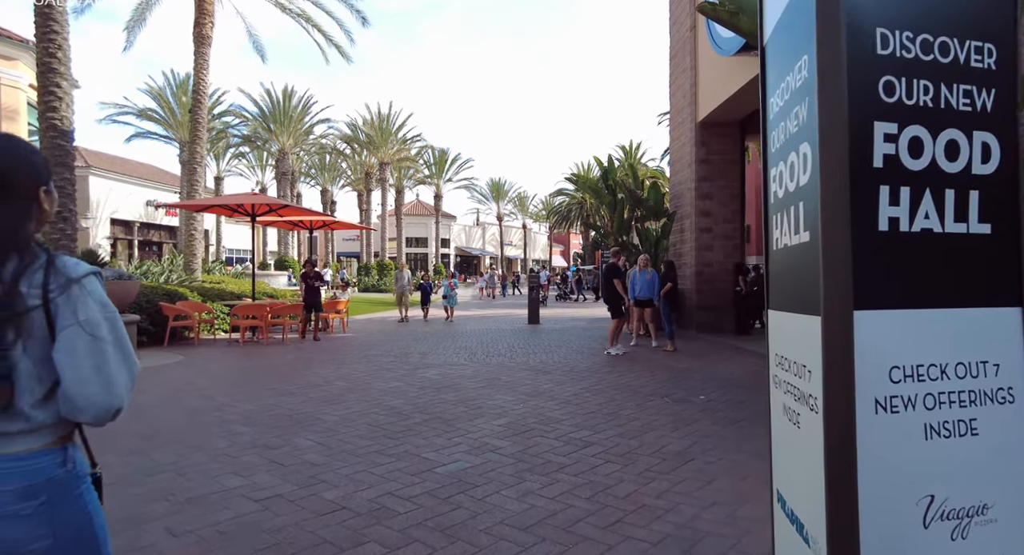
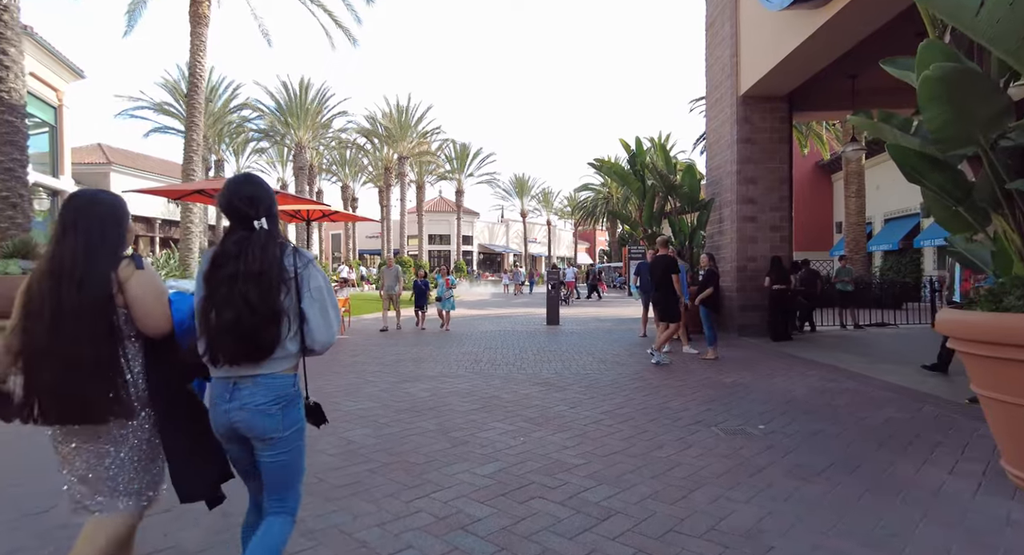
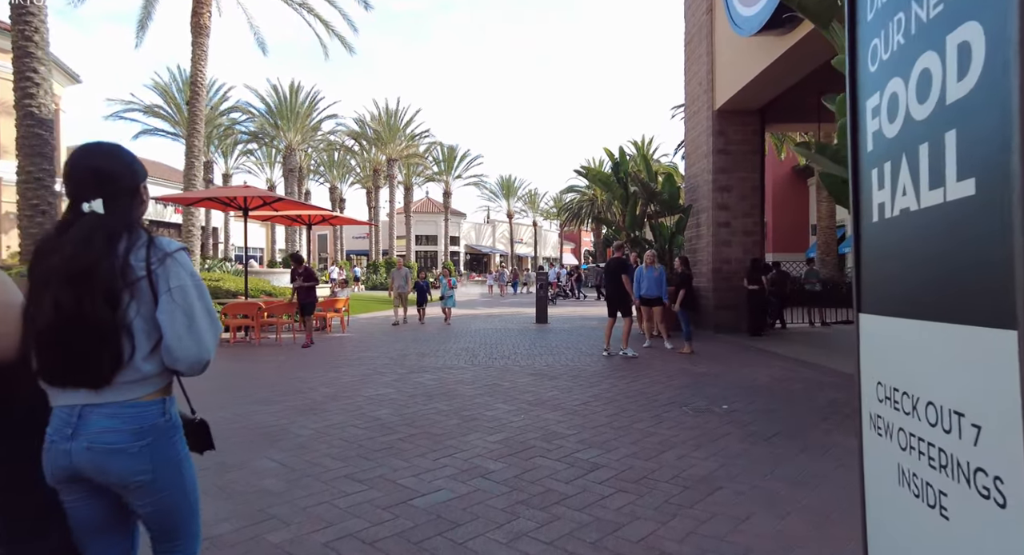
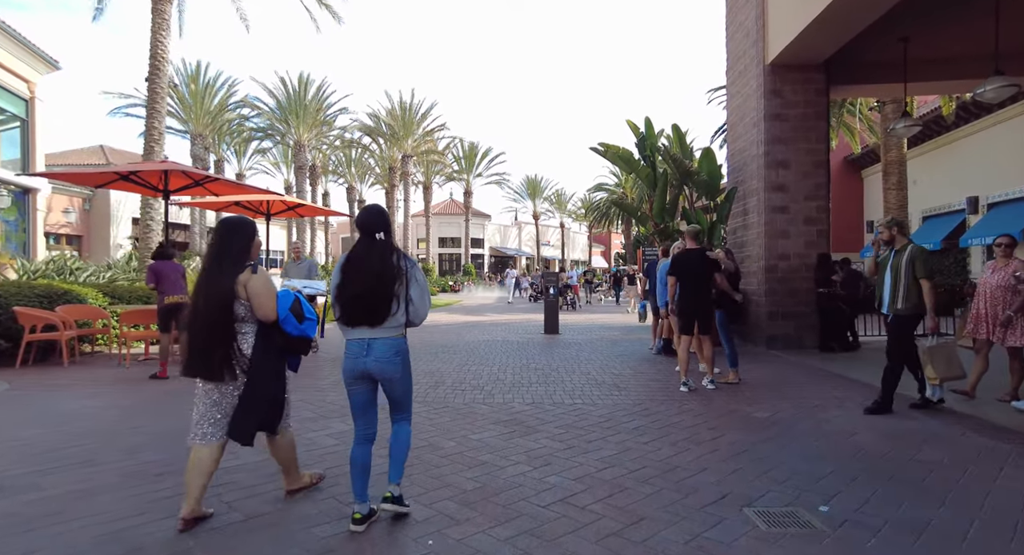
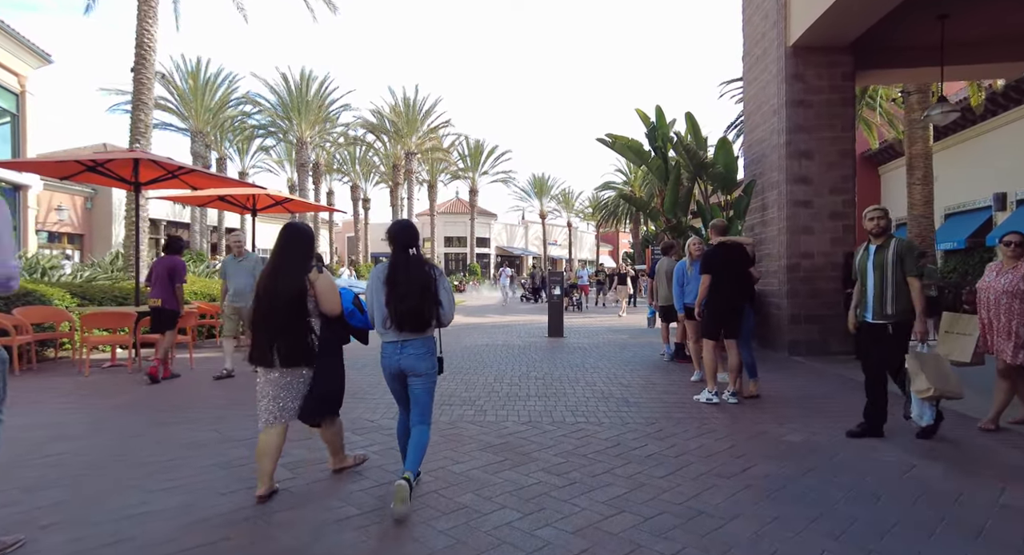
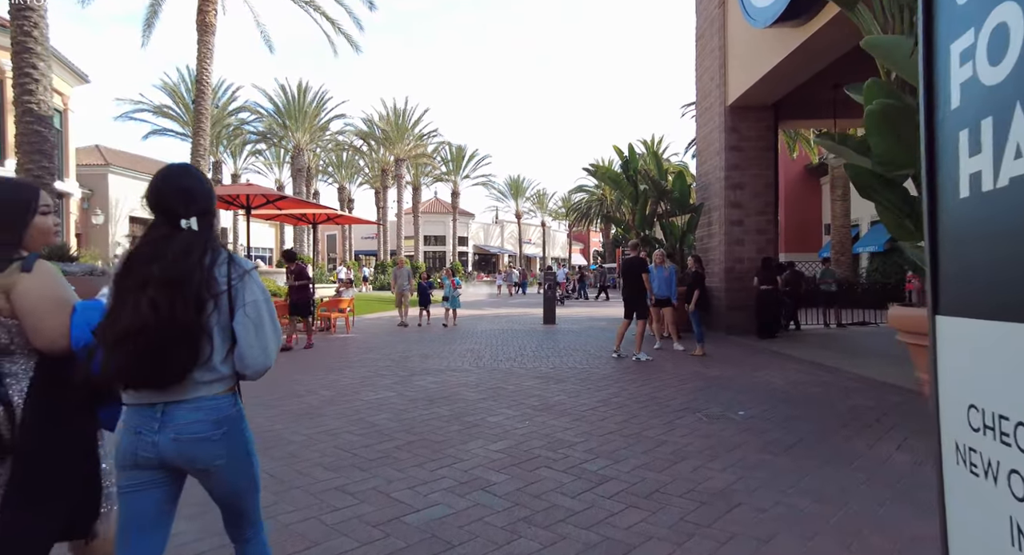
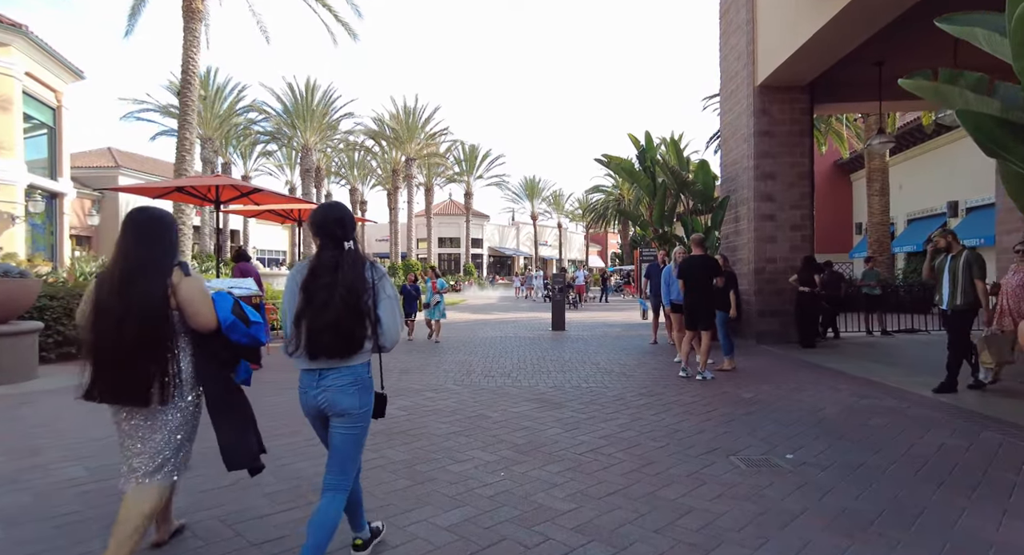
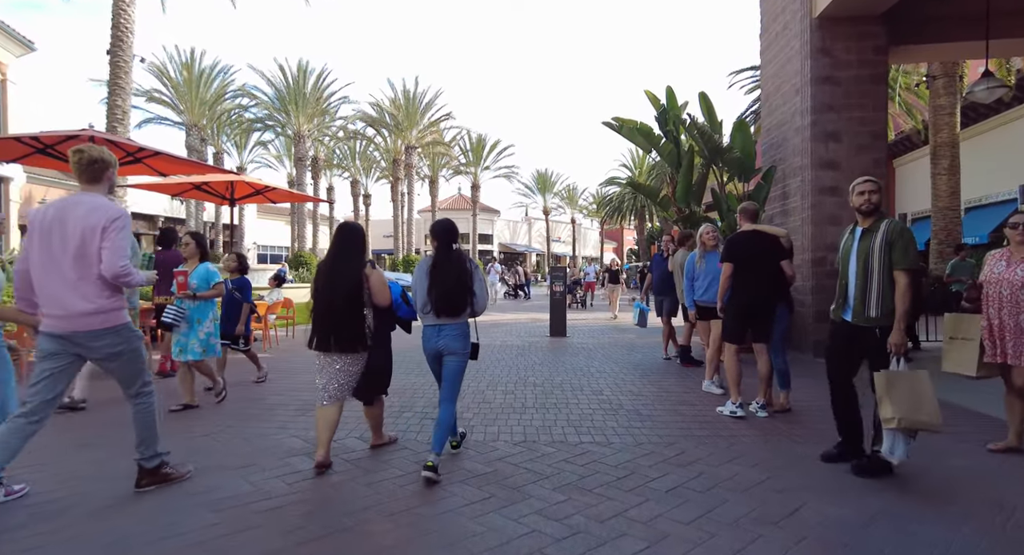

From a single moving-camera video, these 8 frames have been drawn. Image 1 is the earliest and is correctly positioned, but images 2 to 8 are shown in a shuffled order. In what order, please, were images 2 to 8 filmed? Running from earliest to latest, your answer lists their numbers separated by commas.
3, 6, 2, 7, 4, 5, 8
